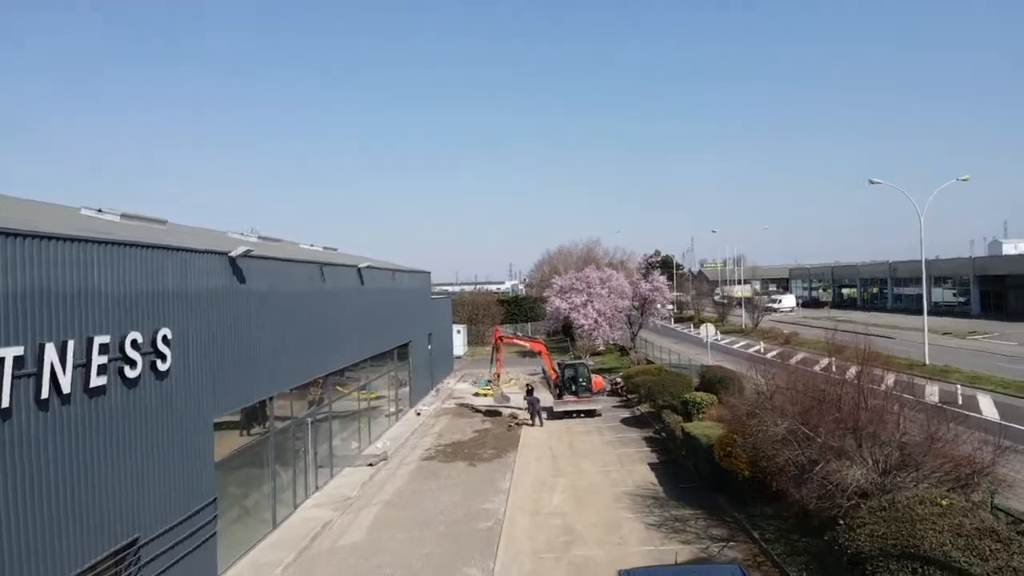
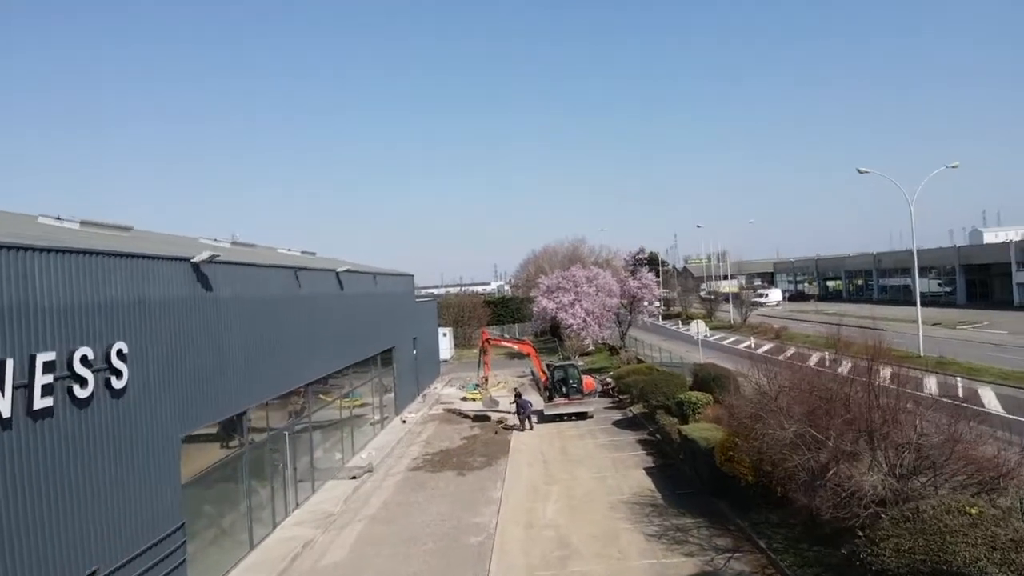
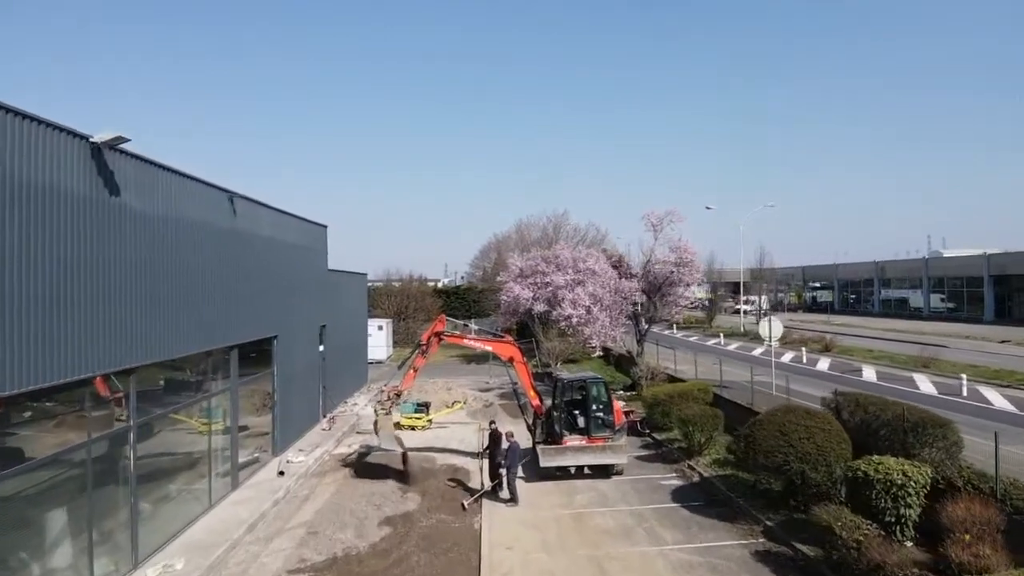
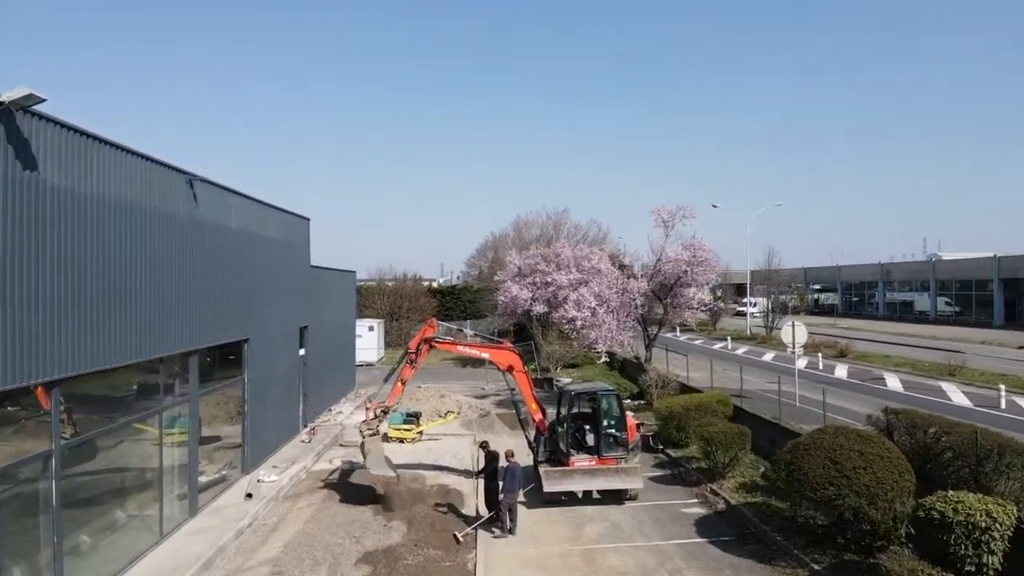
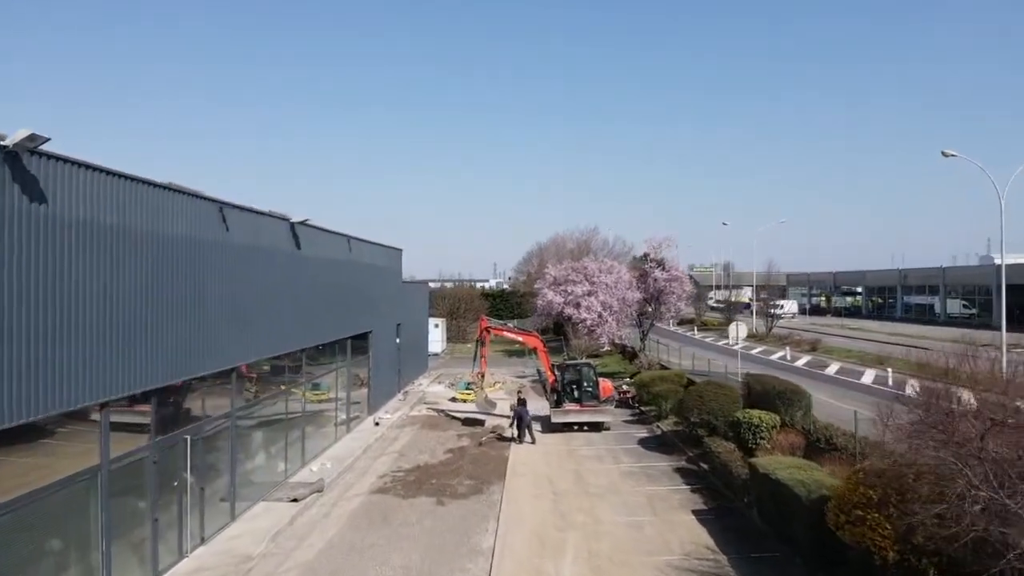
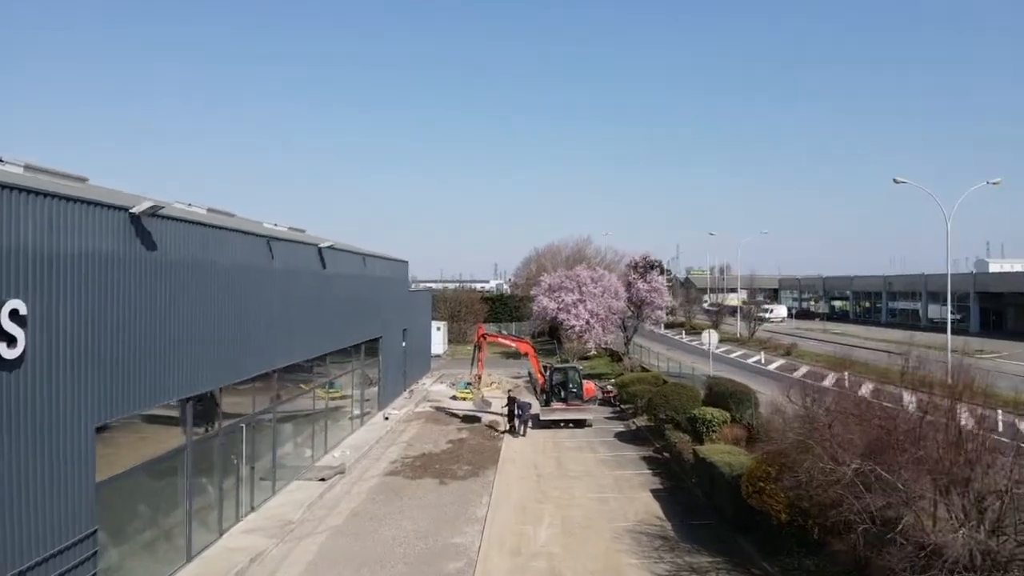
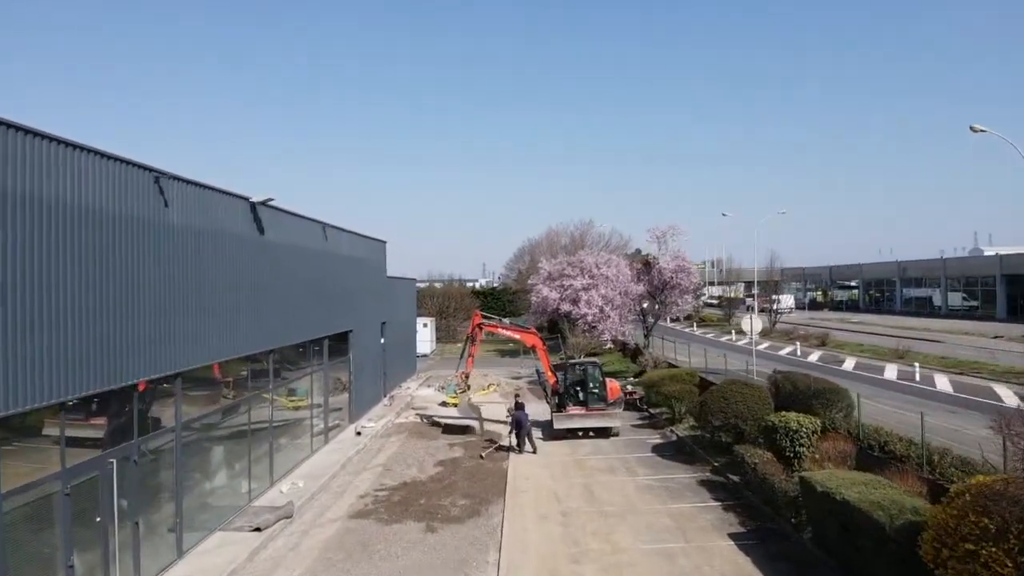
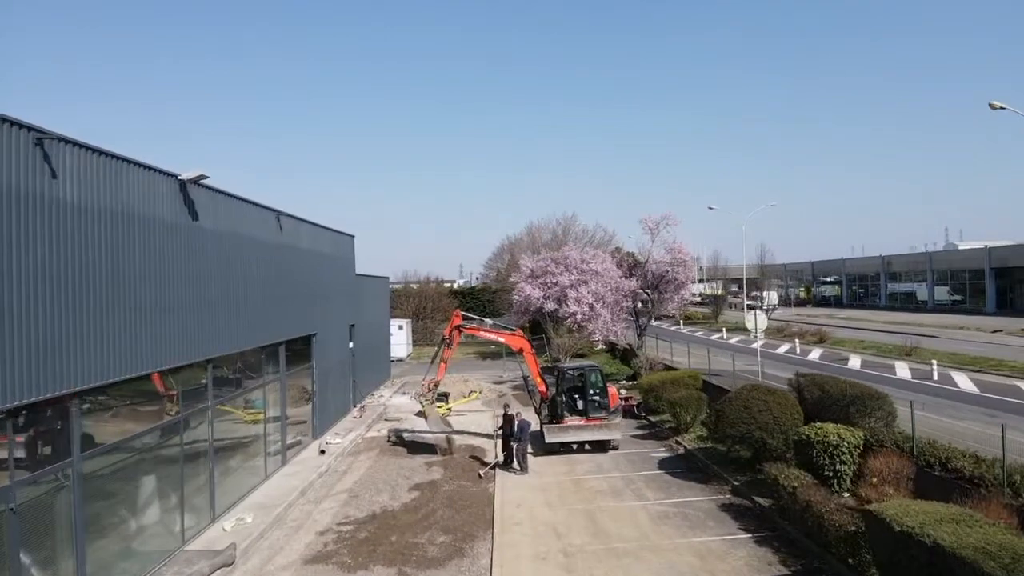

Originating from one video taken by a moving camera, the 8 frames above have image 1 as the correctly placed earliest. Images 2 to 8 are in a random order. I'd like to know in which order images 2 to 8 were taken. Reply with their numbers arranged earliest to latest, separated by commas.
2, 6, 5, 7, 8, 3, 4
